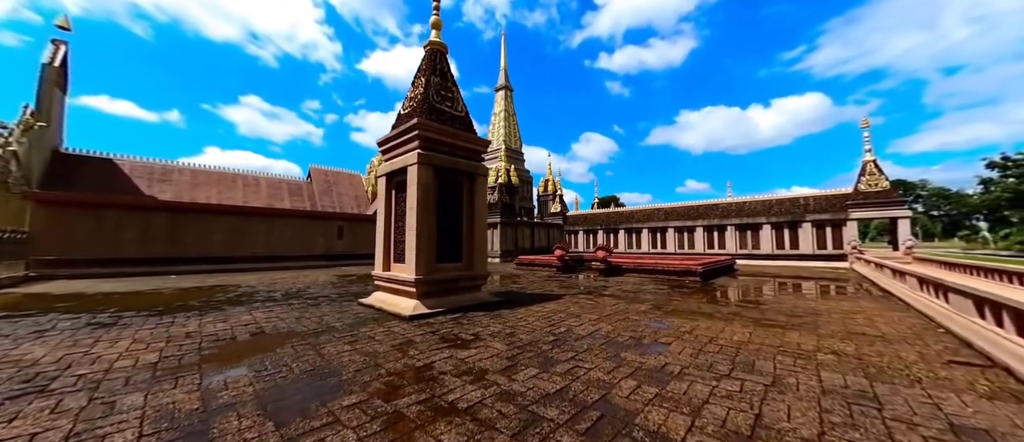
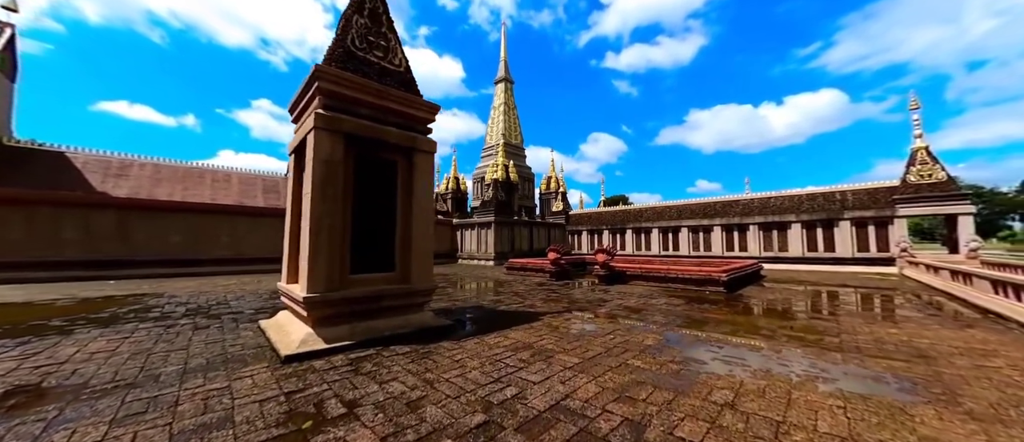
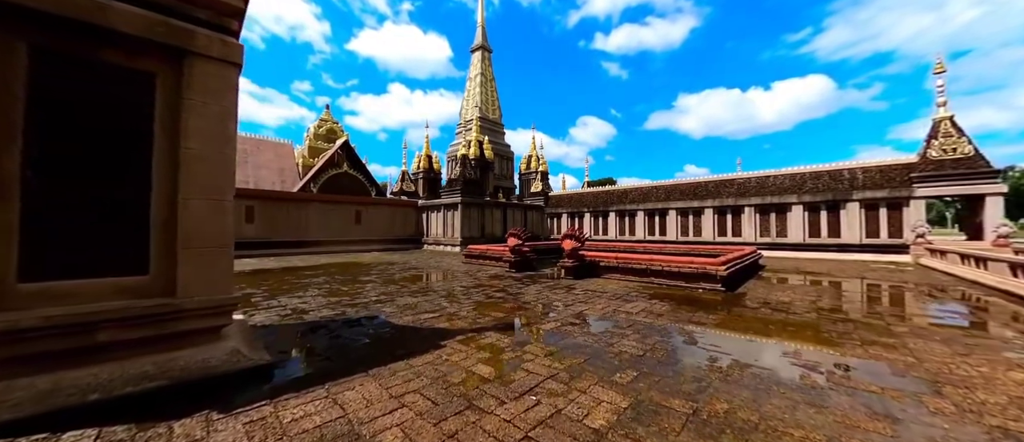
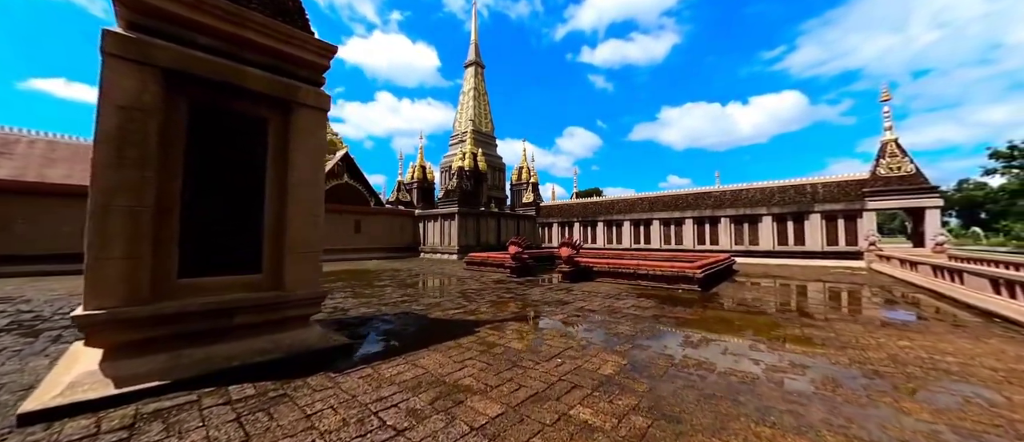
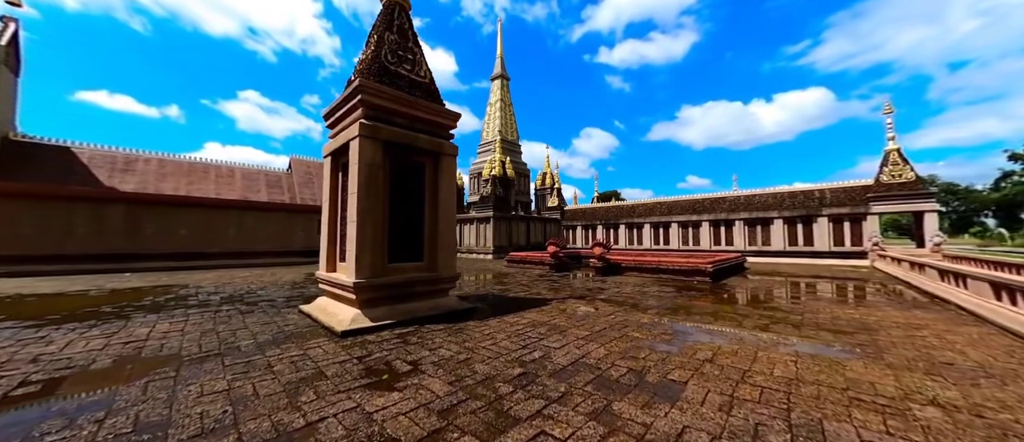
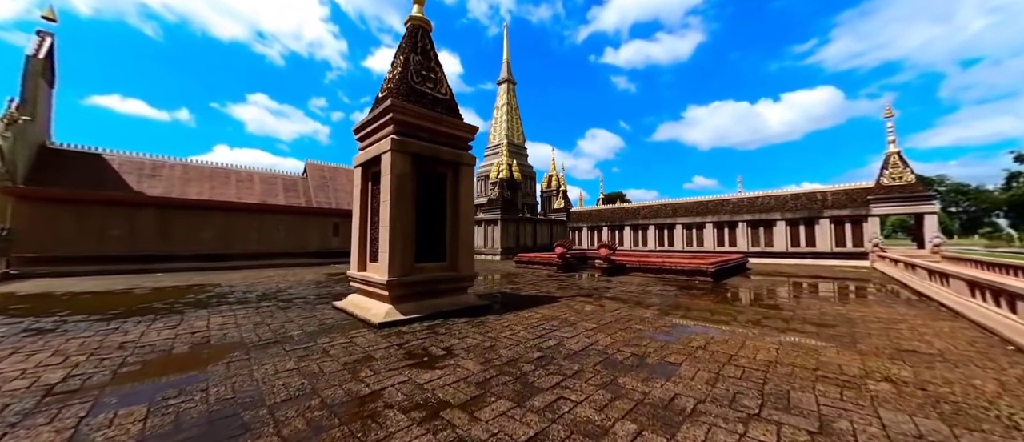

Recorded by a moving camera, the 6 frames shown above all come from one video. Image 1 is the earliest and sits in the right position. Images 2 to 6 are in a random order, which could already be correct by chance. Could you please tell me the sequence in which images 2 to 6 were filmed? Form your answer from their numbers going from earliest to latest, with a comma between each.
6, 5, 2, 4, 3
